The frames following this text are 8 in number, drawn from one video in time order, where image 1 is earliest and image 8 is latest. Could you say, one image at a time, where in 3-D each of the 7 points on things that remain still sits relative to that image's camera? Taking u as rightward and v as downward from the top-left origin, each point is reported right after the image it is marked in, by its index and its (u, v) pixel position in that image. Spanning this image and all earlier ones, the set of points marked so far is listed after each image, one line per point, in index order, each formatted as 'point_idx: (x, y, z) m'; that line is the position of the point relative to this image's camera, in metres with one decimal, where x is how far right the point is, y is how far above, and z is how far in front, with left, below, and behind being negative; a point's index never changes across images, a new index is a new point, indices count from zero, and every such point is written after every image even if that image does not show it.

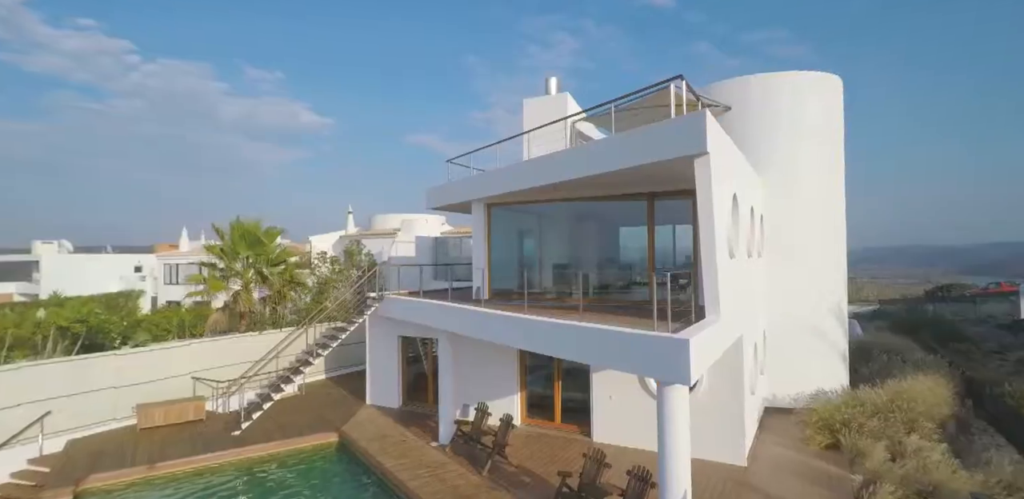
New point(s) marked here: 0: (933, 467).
0: (+6.8, -3.5, +7.8) m
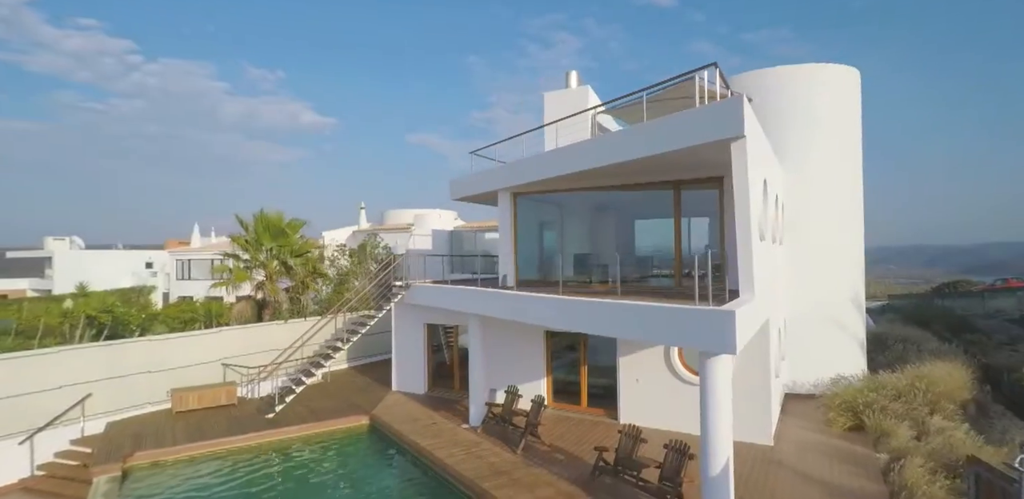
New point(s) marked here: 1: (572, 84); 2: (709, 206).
0: (+7.4, -3.2, +8.0) m
1: (+2.0, +5.5, +16.1) m
2: (+4.7, +1.0, +11.3) m
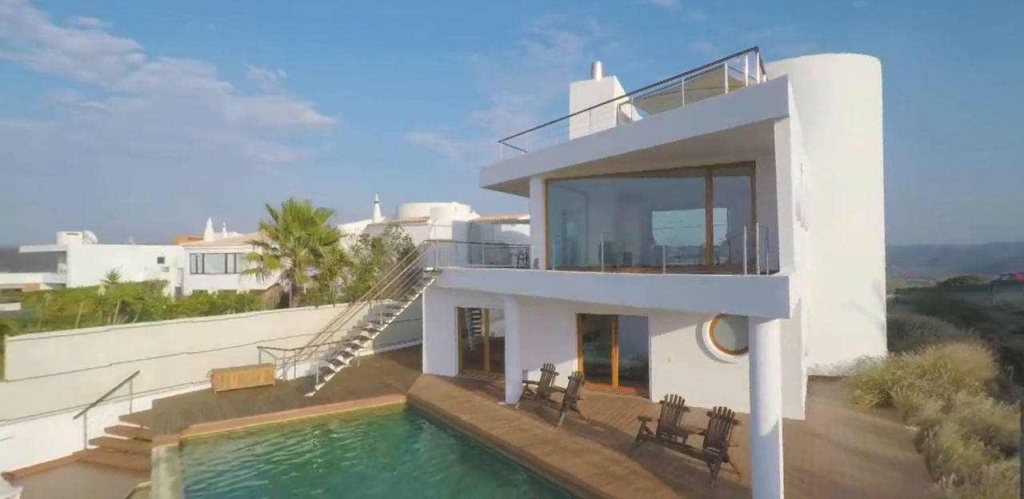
0: (+8.2, -2.8, +8.4) m
1: (+2.9, +5.9, +16.4) m
2: (+5.5, +1.4, +11.6) m
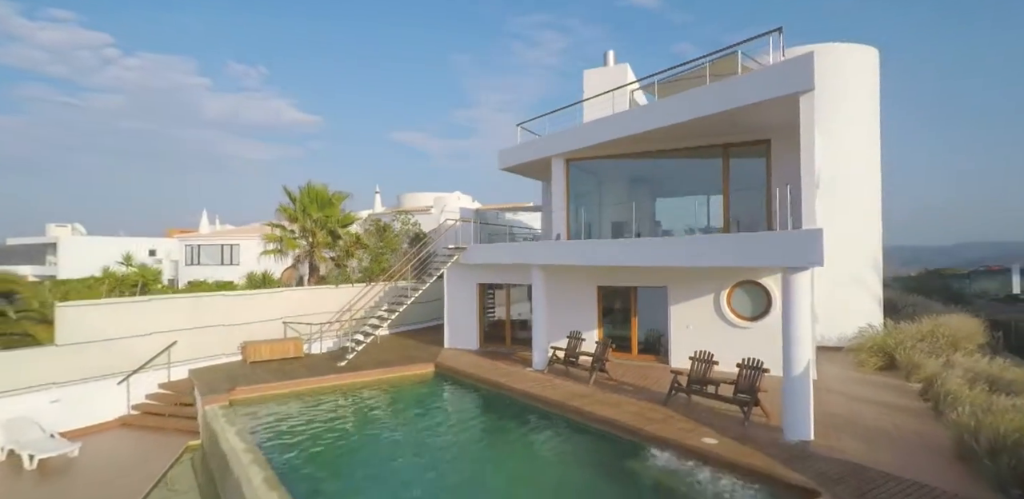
0: (+9.0, -2.2, +9.2) m
1: (+3.4, +6.5, +17.0) m
2: (+6.2, +2.1, +12.3) m
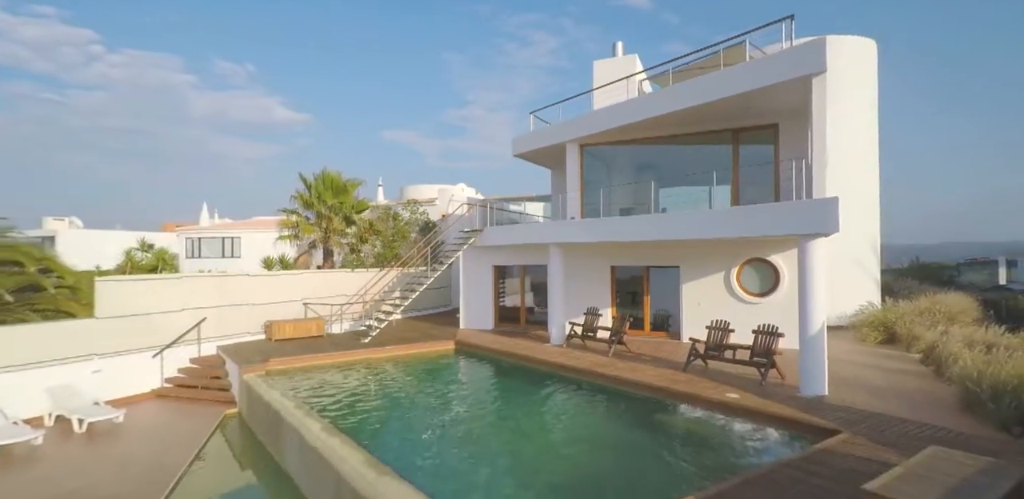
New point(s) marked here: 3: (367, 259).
0: (+9.5, -1.7, +9.8) m
1: (+3.8, +7.0, +17.5) m
2: (+6.7, +2.6, +12.9) m
3: (-5.7, -0.4, +19.0) m
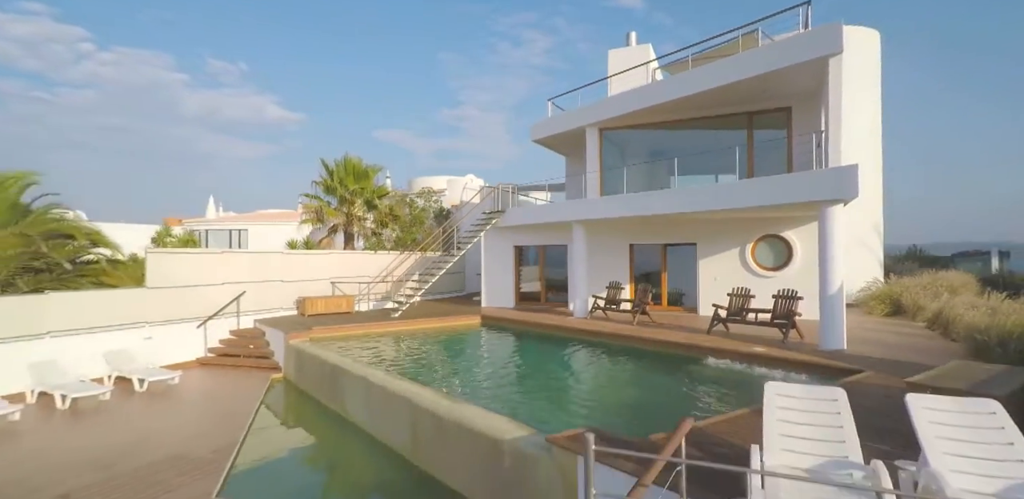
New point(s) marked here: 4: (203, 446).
0: (+10.2, -1.1, +10.5) m
1: (+4.4, +7.6, +18.1) m
2: (+7.3, +3.2, +13.5) m
3: (-5.1, +0.2, +19.5) m
4: (-4.4, -2.8, +6.9) m
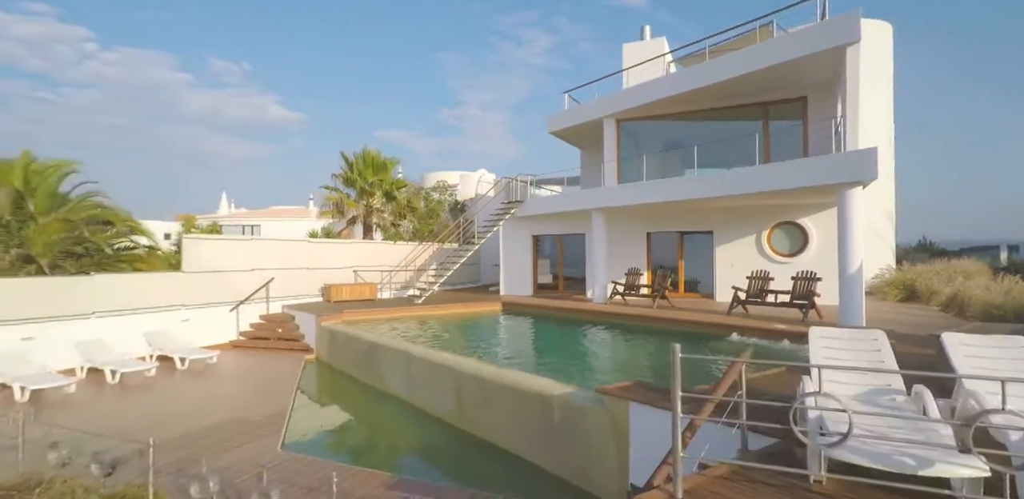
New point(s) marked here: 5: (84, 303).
0: (+10.8, -0.8, +10.7) m
1: (+5.0, +8.0, +18.4) m
2: (+7.9, +3.5, +13.8) m
3: (-4.5, +0.5, +19.9) m
4: (-3.8, -2.4, +7.3) m
5: (-8.5, -1.1, +9.7) m
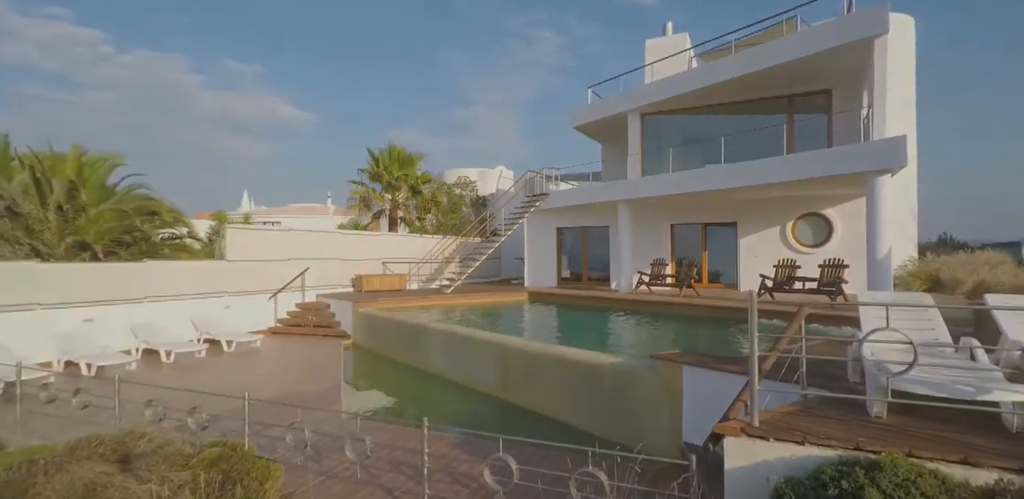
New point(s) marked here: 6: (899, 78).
0: (+11.5, -0.5, +10.8) m
1: (+5.9, +8.2, +18.6) m
2: (+8.6, +3.8, +13.9) m
3: (-3.6, +0.8, +20.3) m
4: (-3.2, -2.2, +7.7) m
5: (-7.9, -0.8, +10.2) m
6: (+12.2, +5.5, +15.5) m
